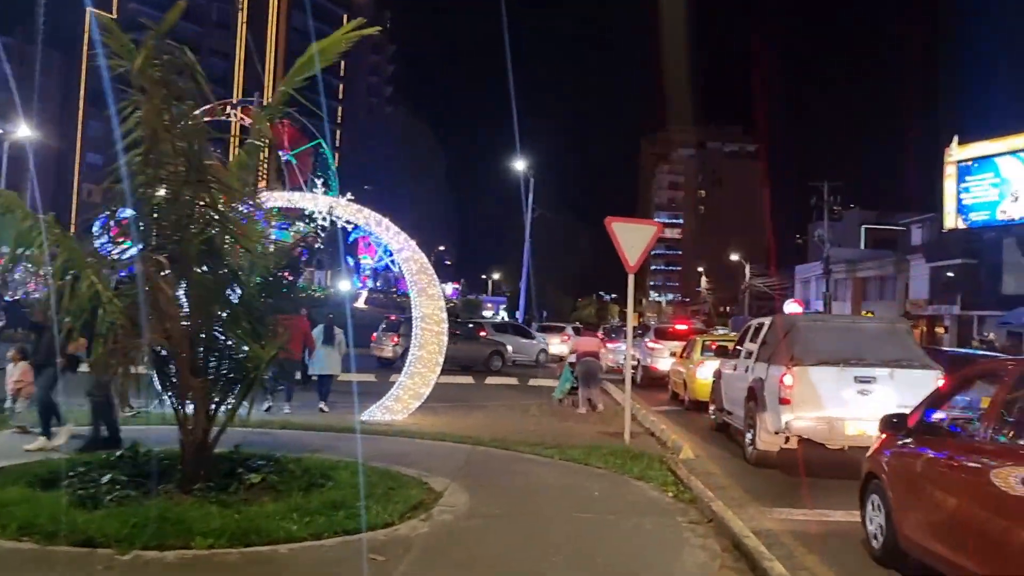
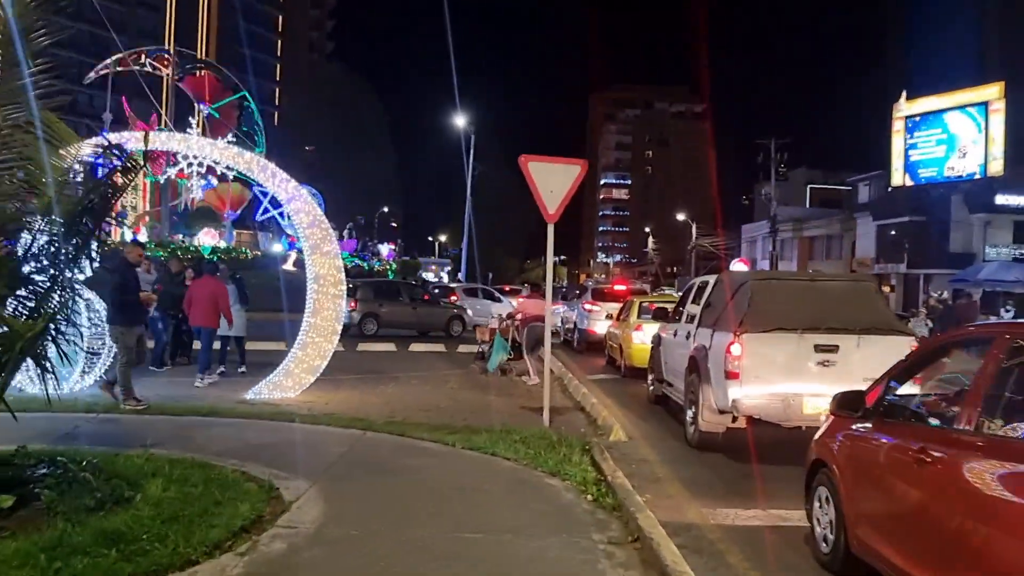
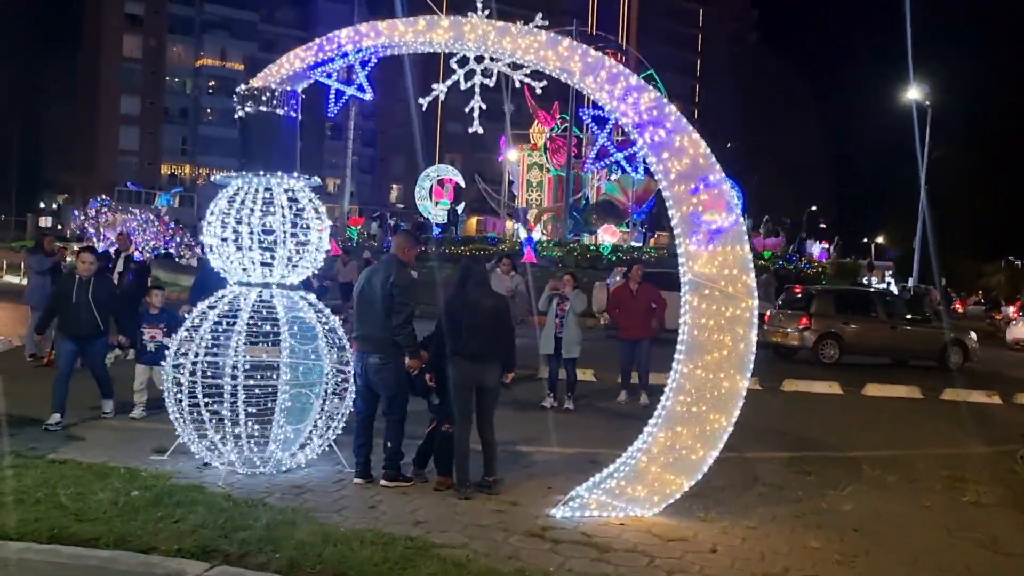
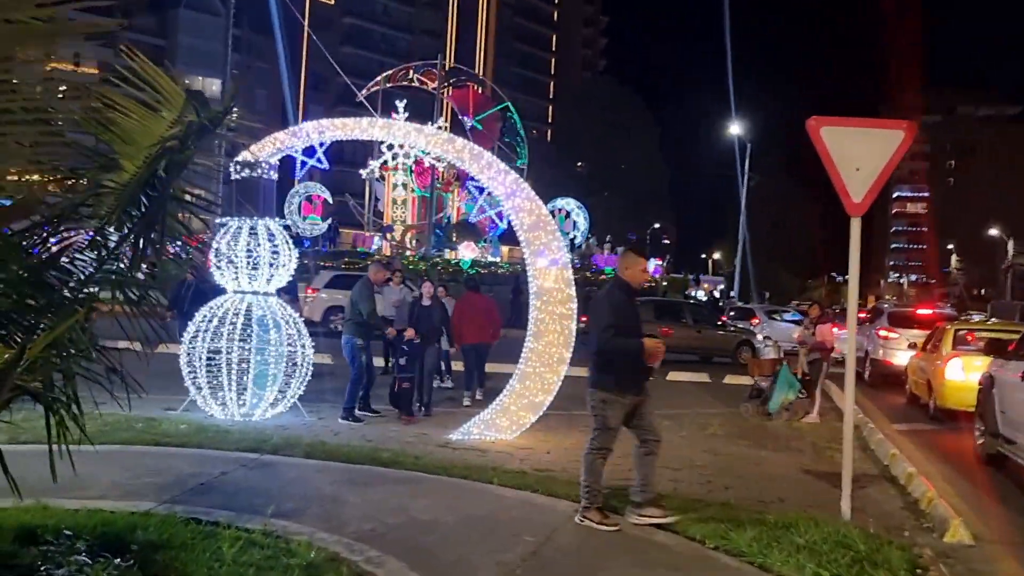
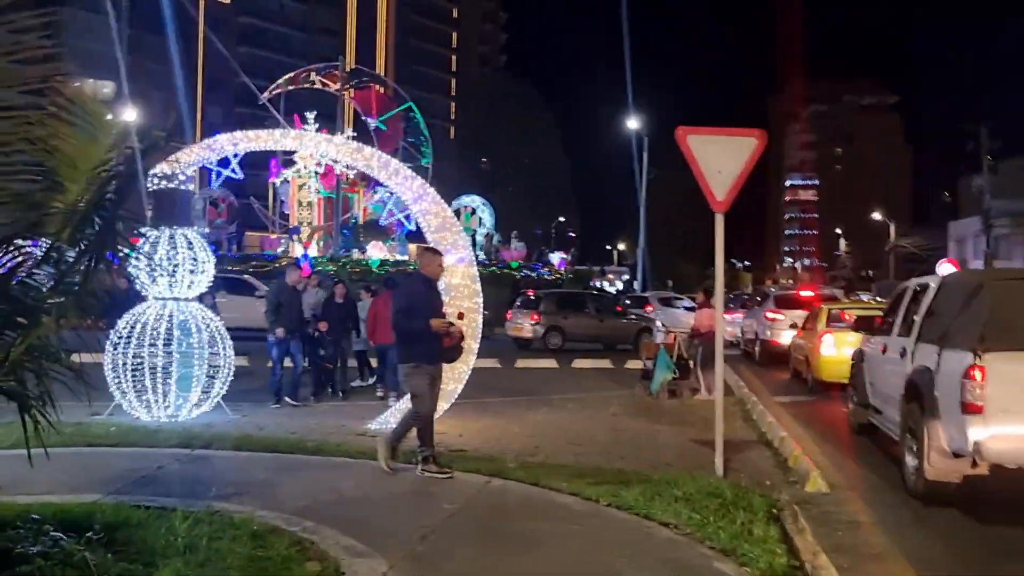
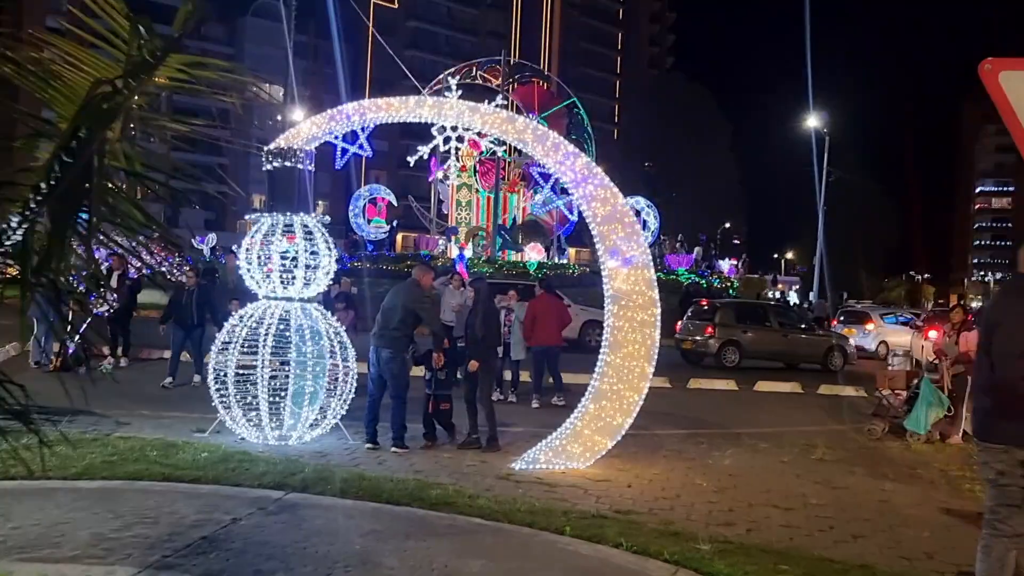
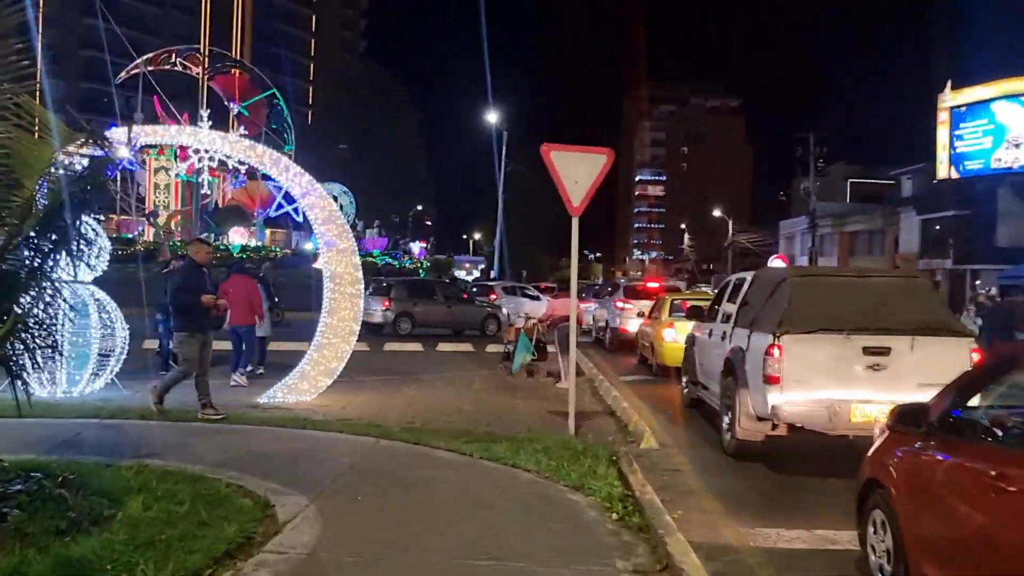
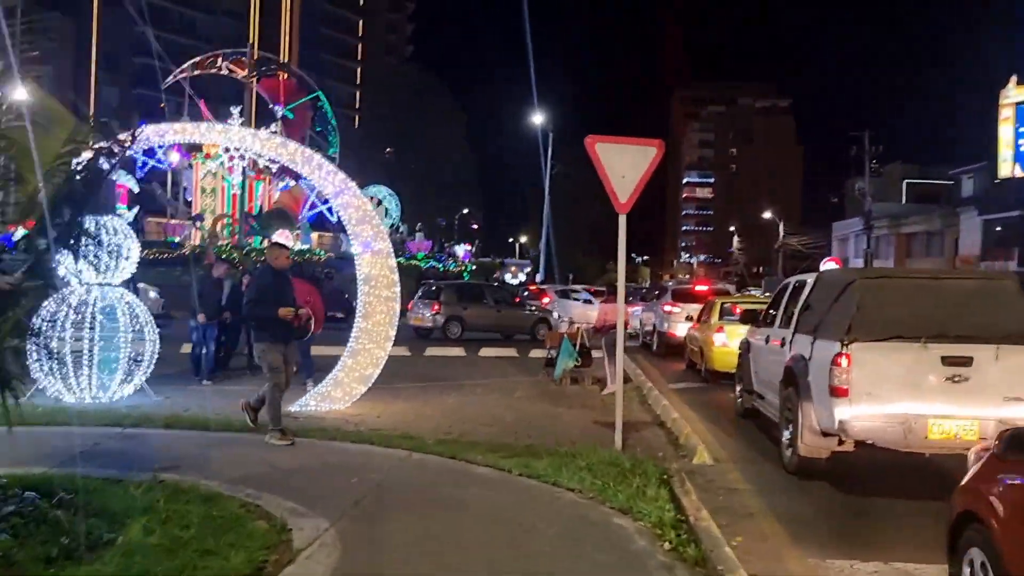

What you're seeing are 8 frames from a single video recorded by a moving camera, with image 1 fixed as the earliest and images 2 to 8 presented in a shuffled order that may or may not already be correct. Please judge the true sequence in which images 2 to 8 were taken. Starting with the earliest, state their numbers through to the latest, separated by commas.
2, 7, 8, 5, 4, 6, 3
